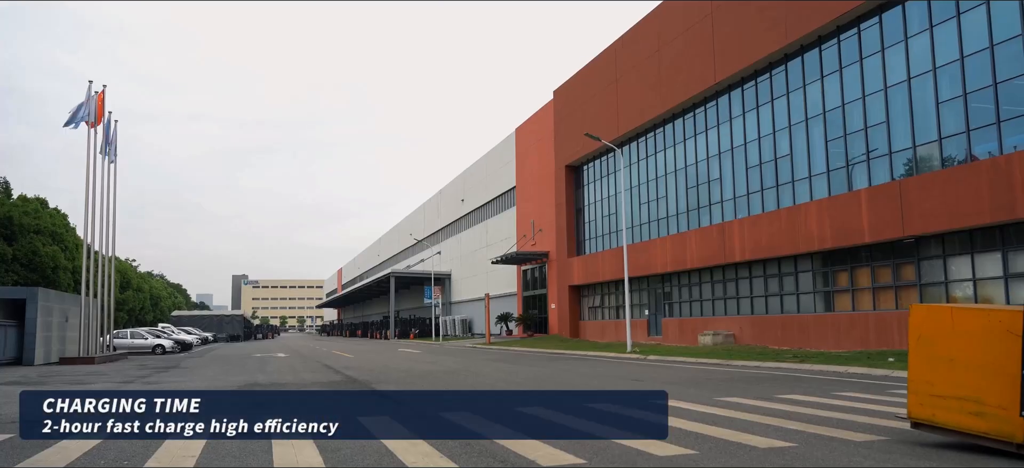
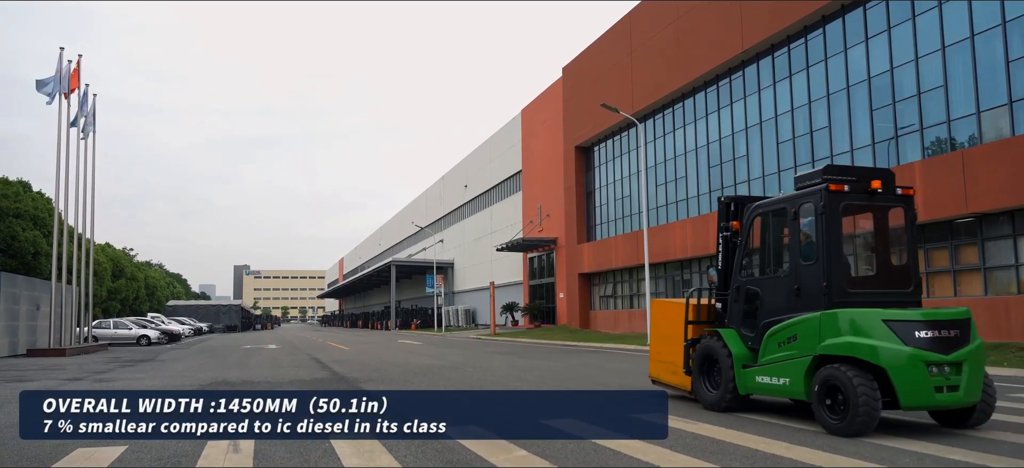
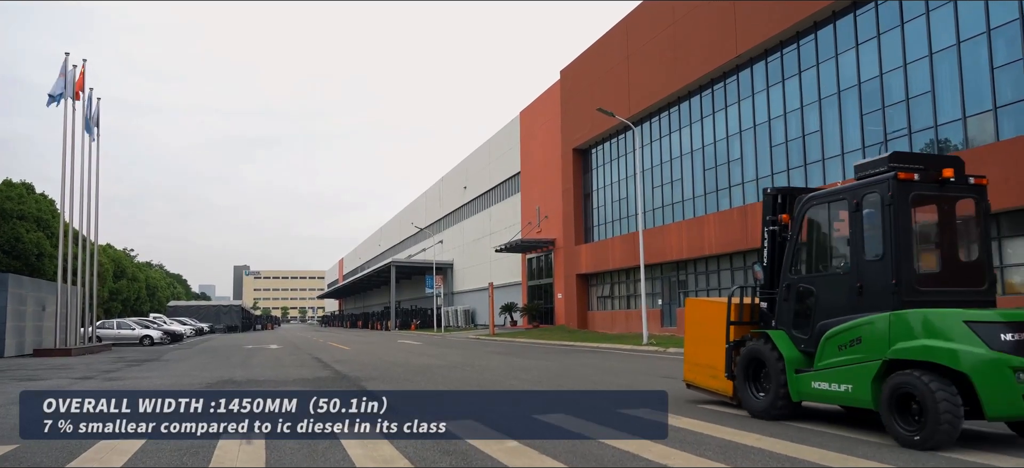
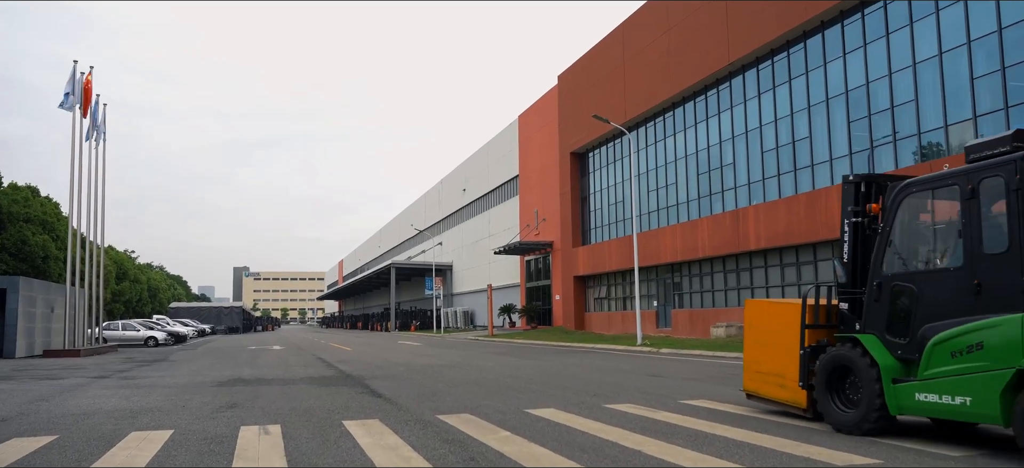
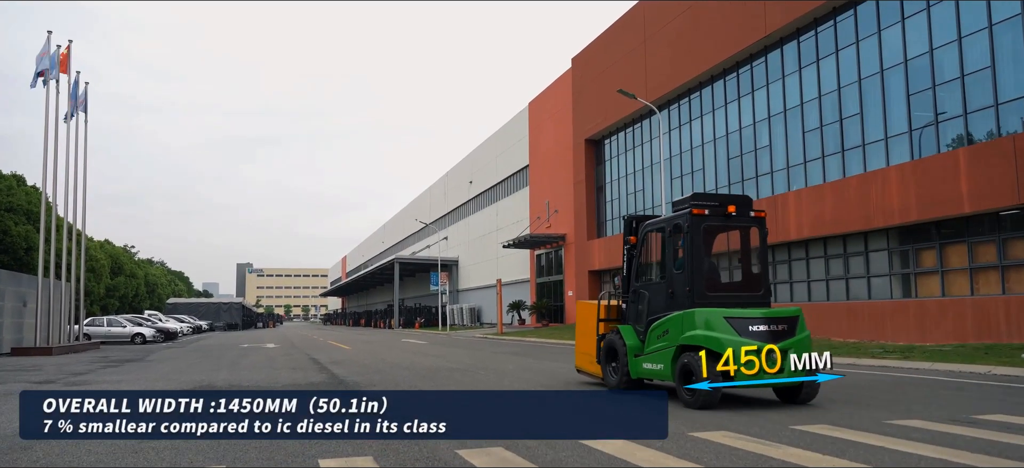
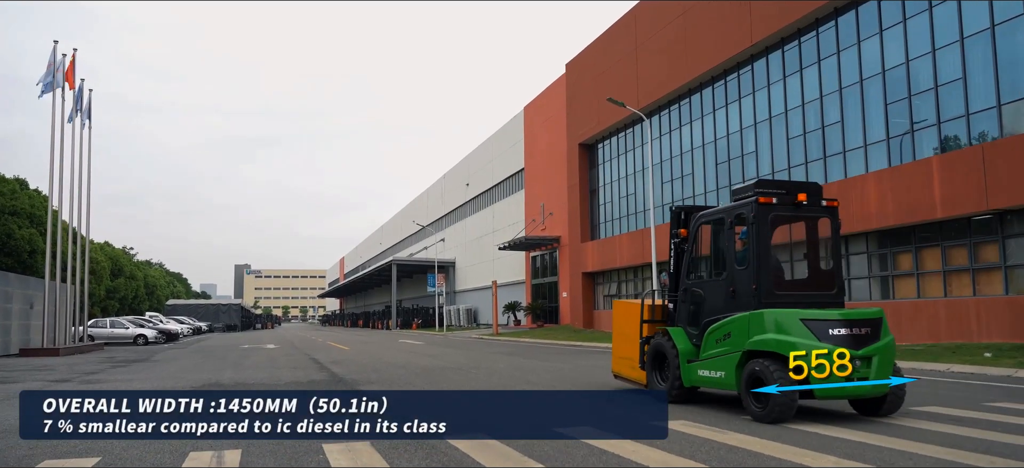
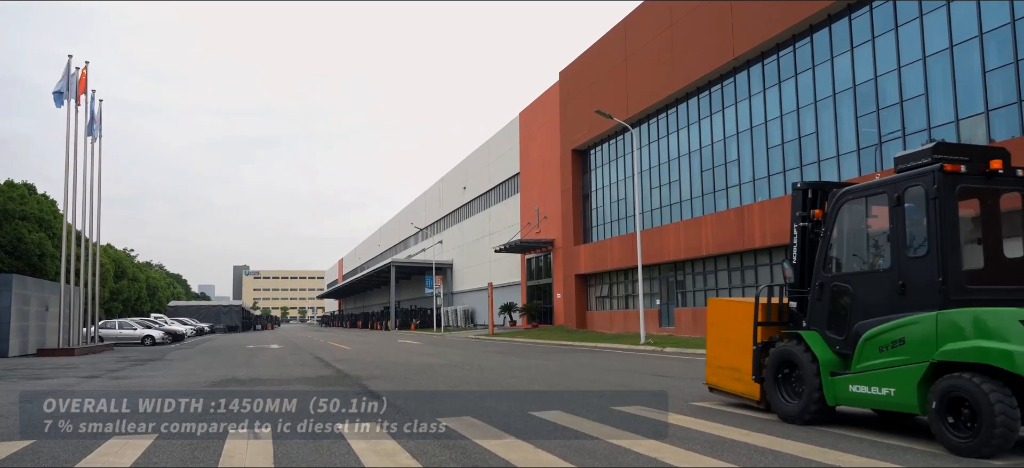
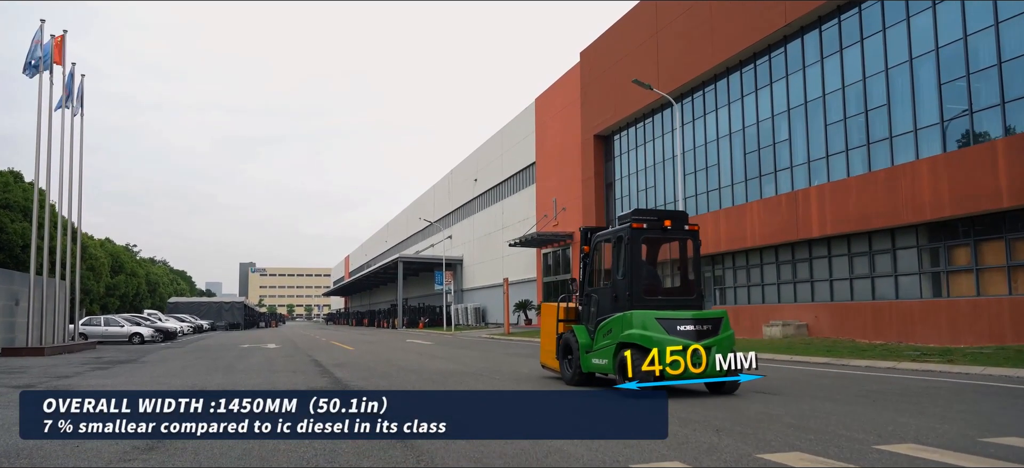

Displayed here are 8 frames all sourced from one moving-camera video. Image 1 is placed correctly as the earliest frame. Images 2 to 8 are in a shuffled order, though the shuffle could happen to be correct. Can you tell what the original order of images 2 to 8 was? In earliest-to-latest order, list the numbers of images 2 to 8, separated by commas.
4, 7, 3, 2, 6, 5, 8
